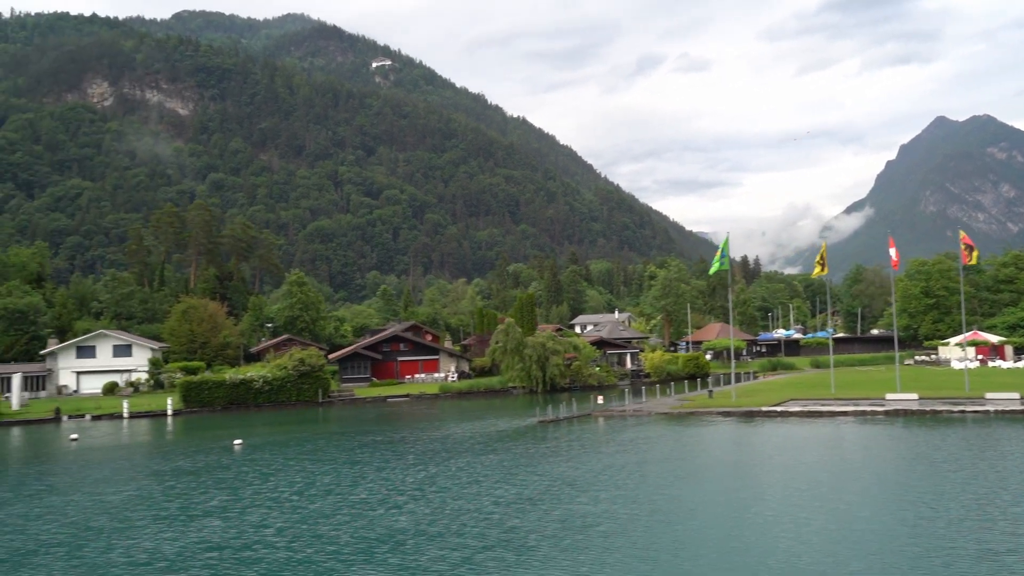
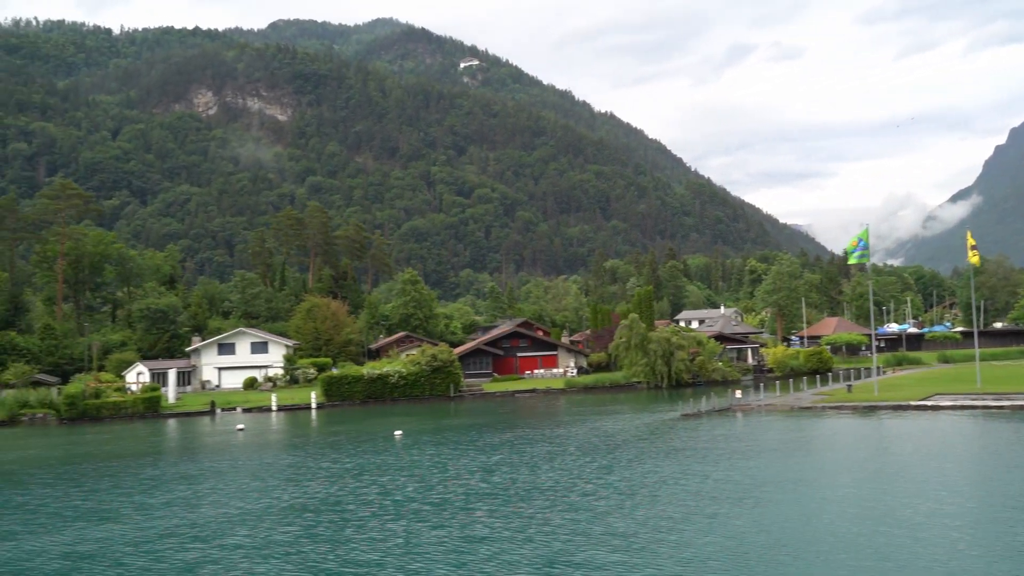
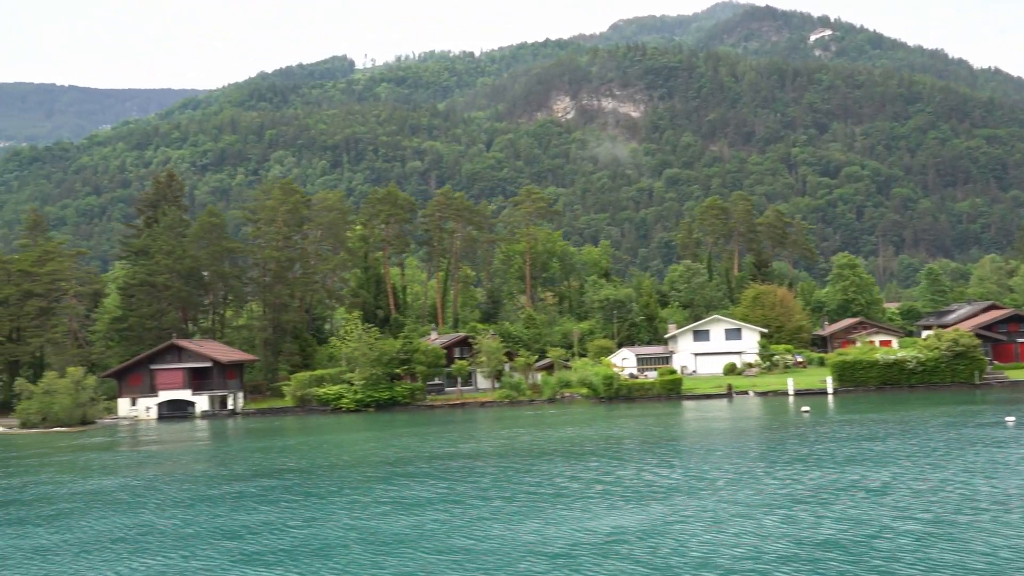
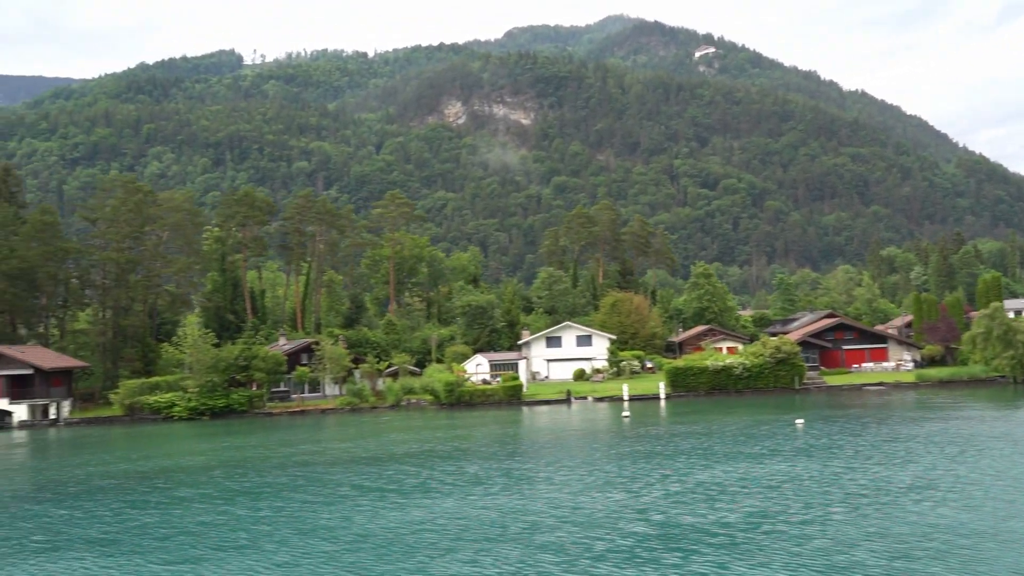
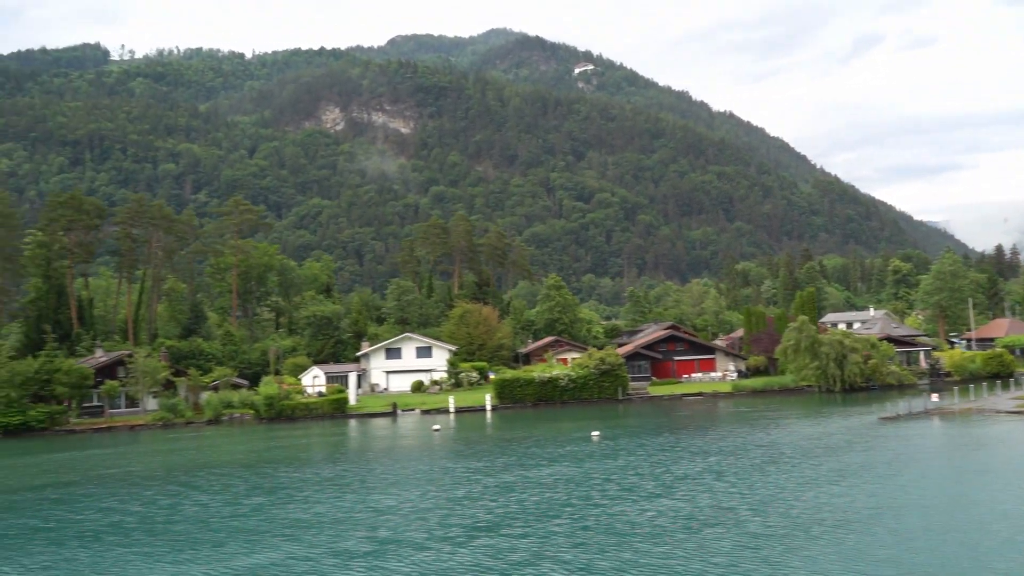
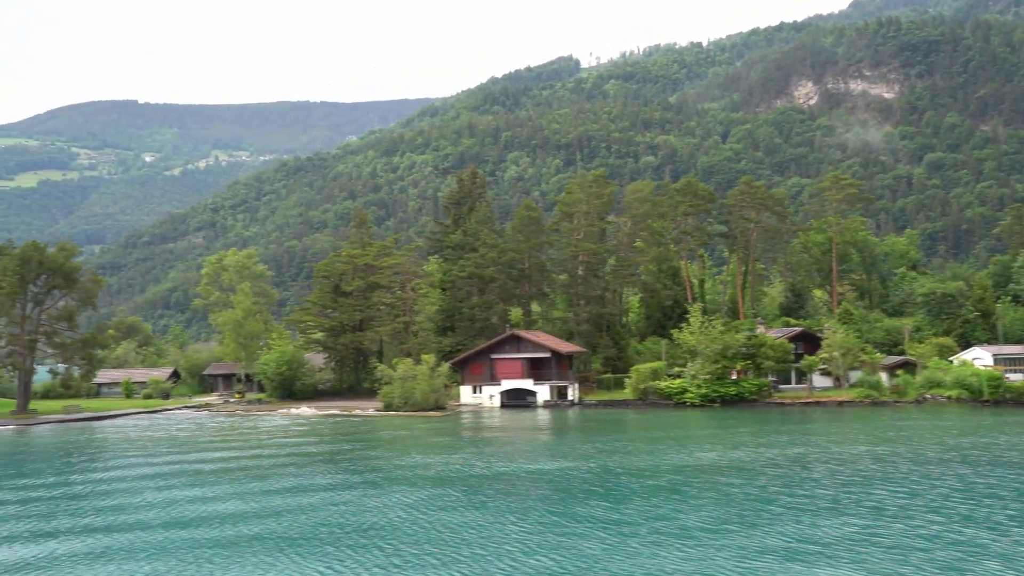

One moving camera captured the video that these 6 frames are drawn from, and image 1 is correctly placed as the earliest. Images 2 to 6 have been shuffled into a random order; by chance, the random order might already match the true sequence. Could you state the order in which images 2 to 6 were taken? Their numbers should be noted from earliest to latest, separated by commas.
2, 5, 4, 3, 6
